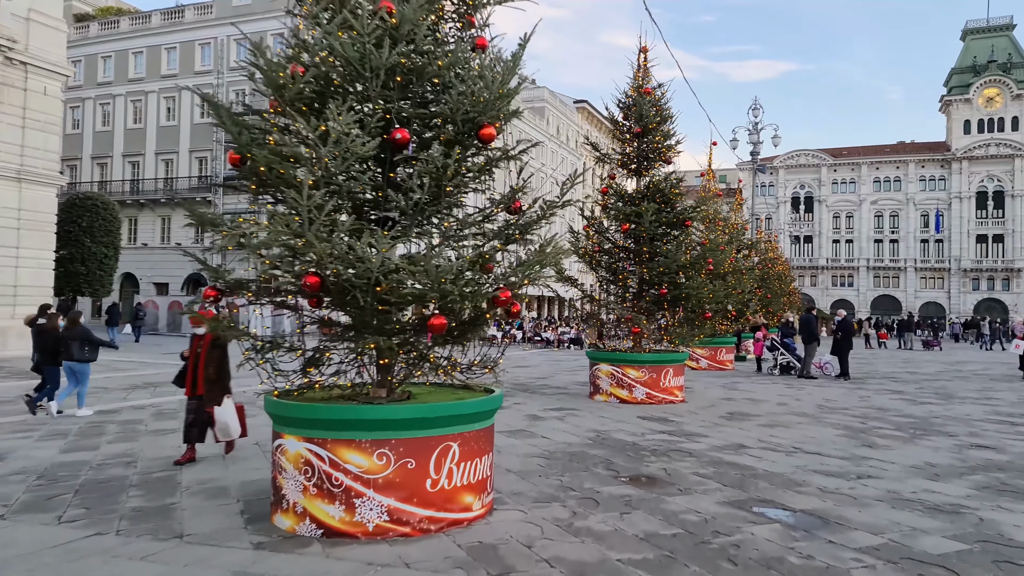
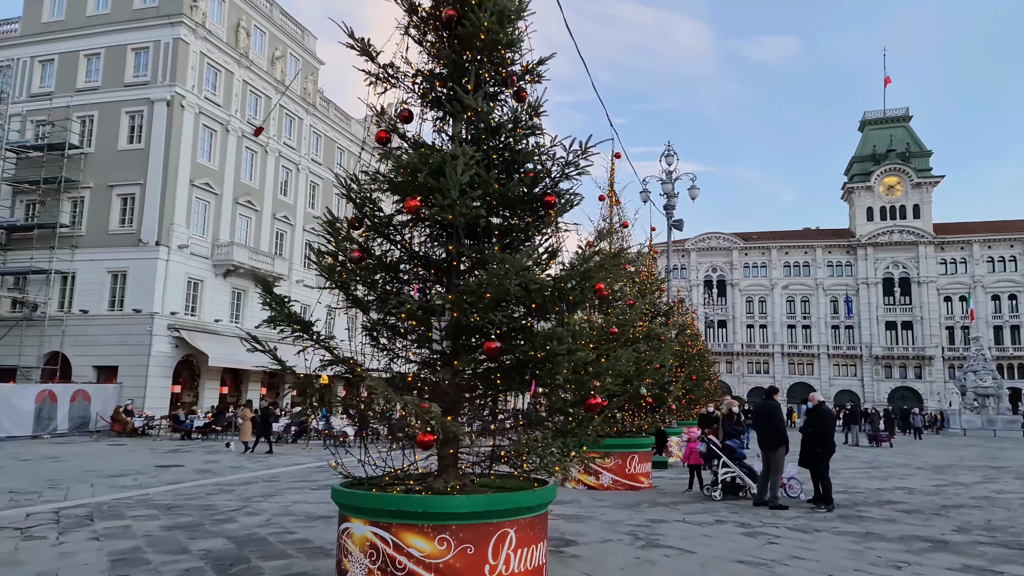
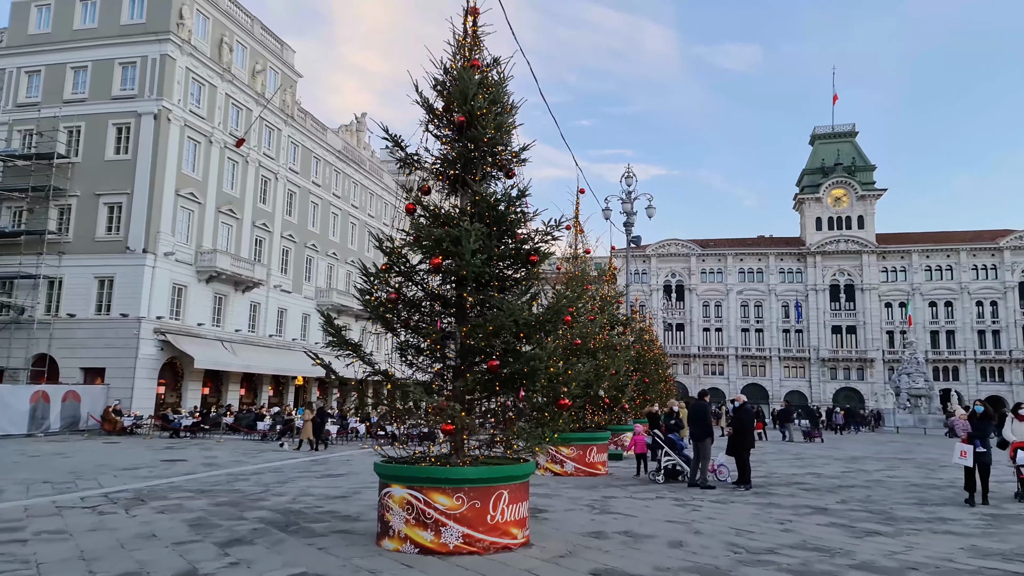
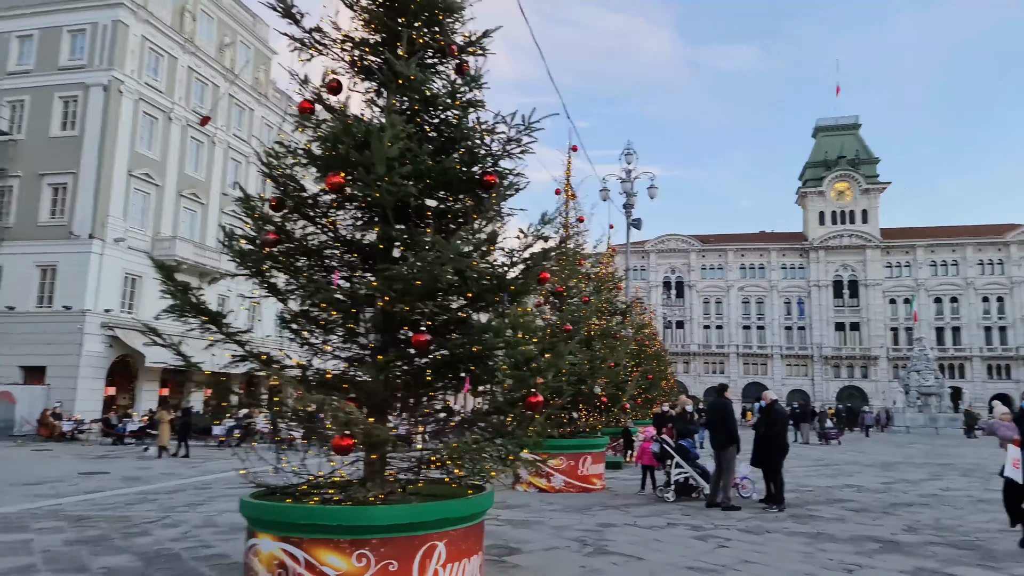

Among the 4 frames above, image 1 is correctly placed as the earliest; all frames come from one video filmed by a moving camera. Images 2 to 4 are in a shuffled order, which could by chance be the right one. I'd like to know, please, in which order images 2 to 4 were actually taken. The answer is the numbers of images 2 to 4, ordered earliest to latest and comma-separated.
3, 2, 4
